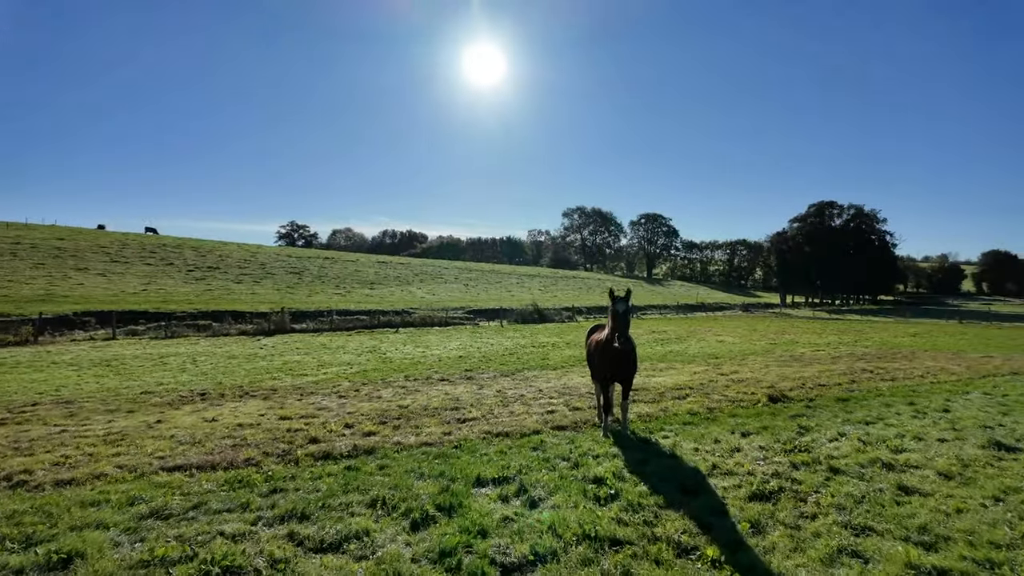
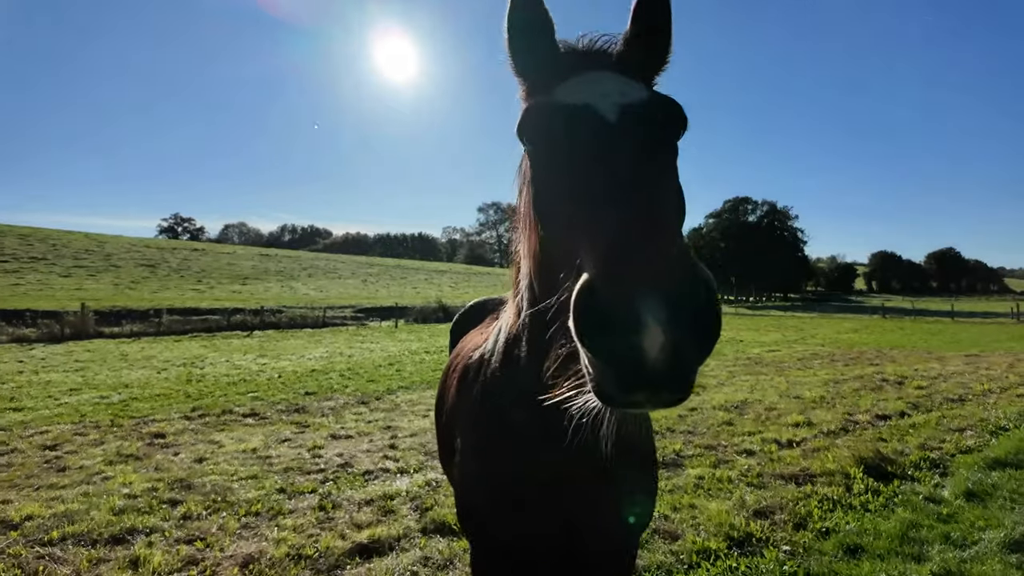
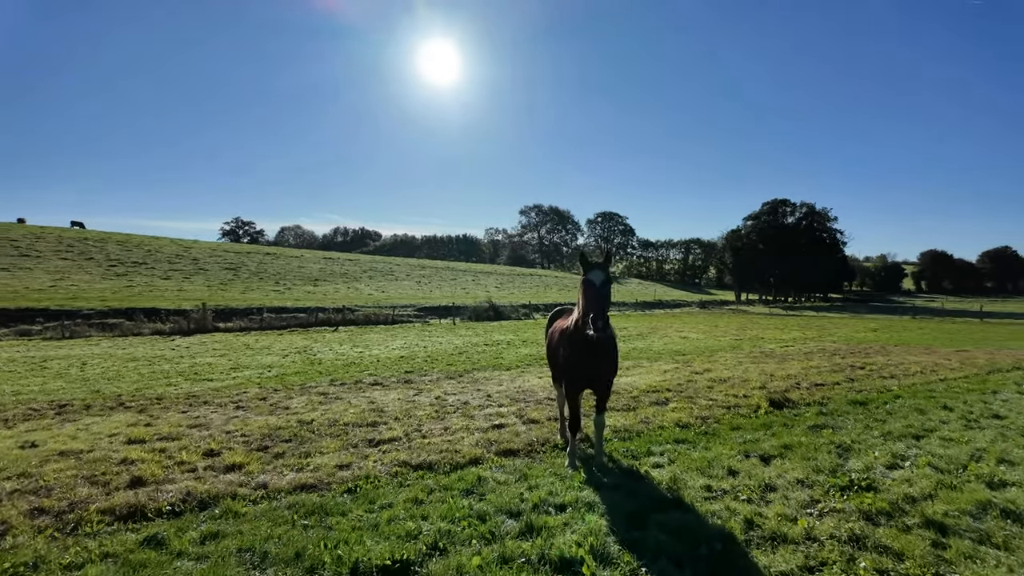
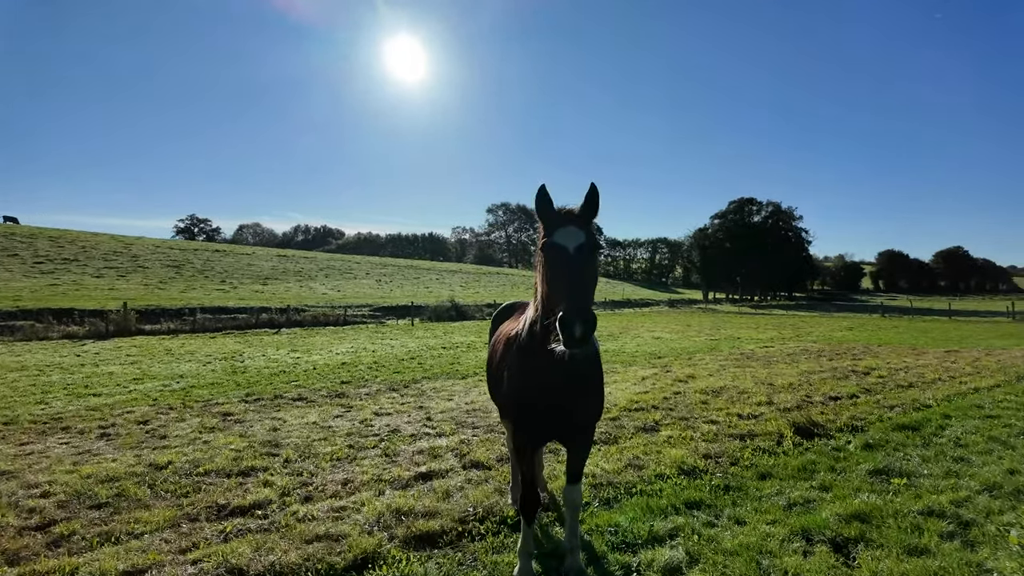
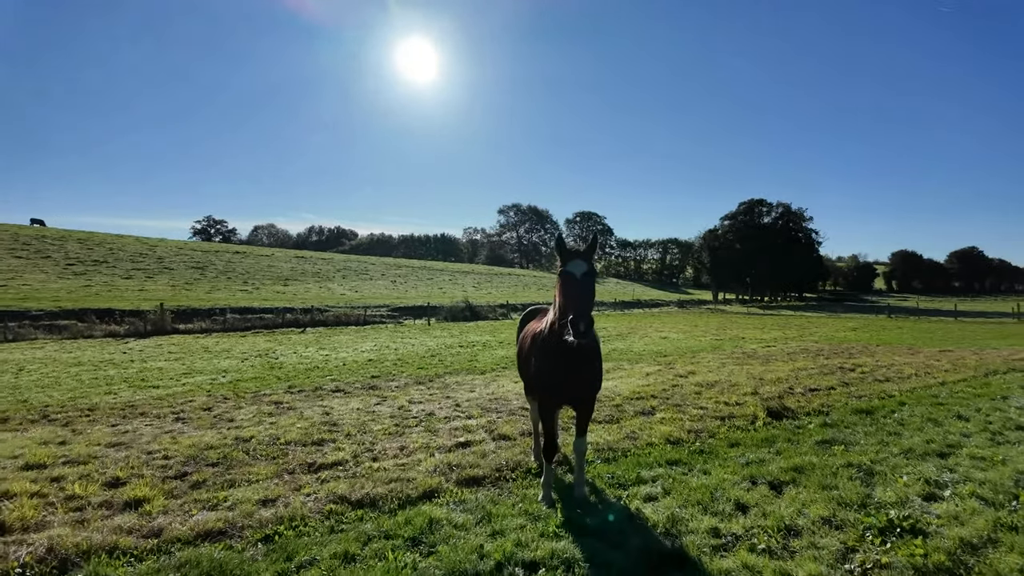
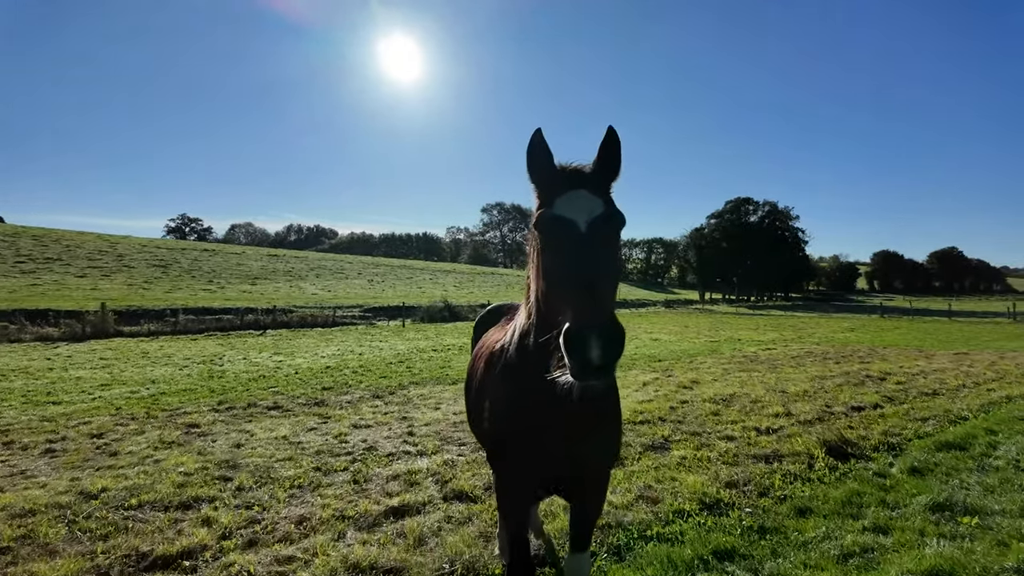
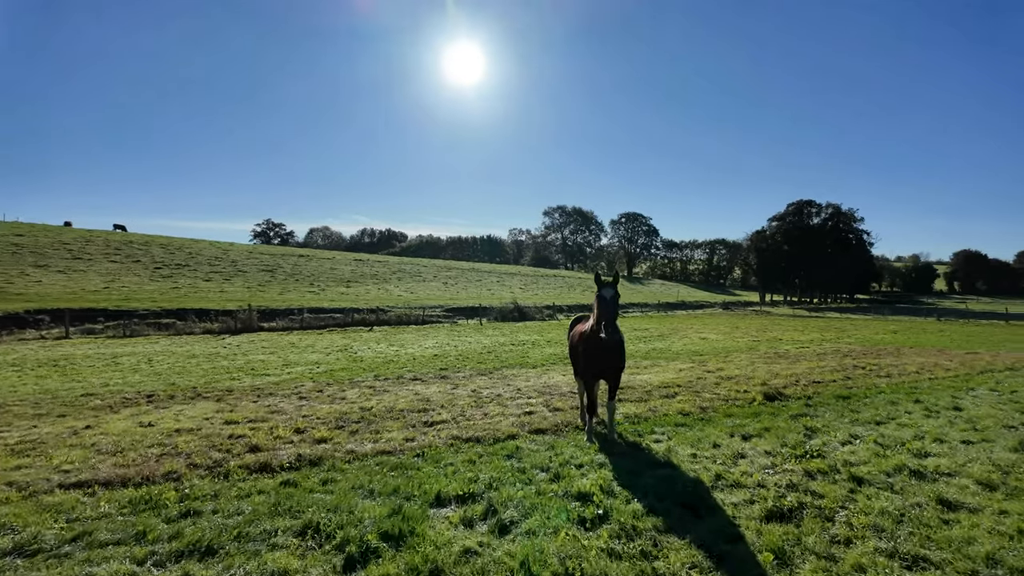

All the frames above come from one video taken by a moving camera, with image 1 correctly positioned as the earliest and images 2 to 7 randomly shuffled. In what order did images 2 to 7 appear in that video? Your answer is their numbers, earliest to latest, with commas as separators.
7, 3, 5, 4, 6, 2
